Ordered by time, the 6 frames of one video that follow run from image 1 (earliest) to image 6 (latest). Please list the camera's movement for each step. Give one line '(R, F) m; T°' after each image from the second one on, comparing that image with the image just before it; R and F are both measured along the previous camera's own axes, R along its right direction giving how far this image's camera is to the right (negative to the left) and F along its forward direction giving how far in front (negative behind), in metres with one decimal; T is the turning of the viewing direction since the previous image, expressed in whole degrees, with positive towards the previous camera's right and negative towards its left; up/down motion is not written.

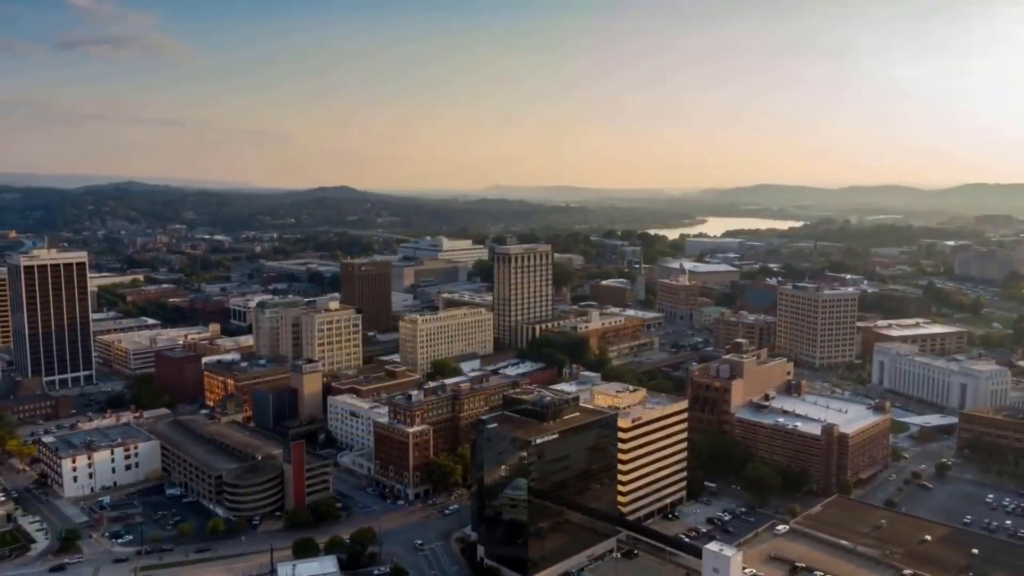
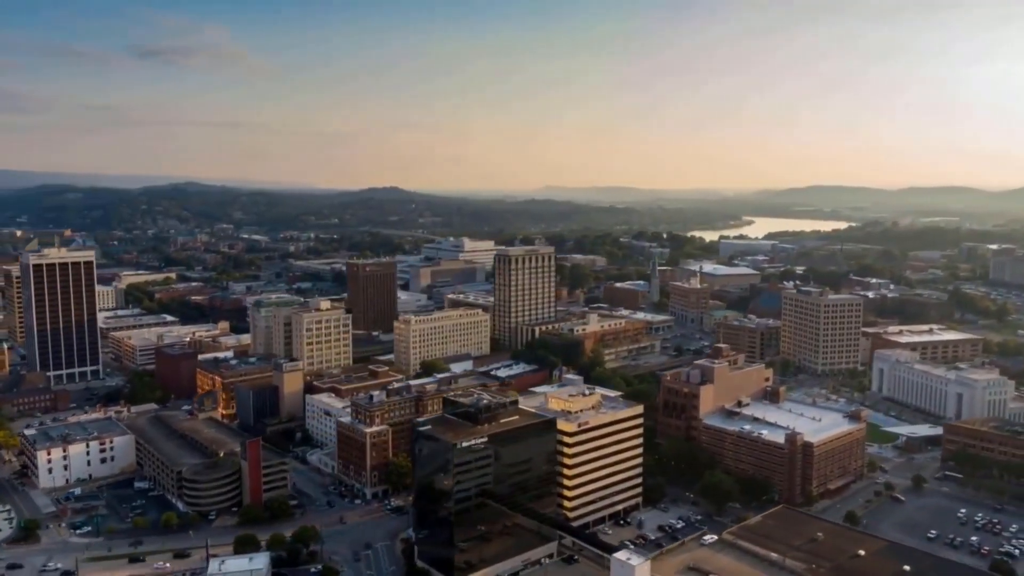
(+3.8, +0.2) m; -4°
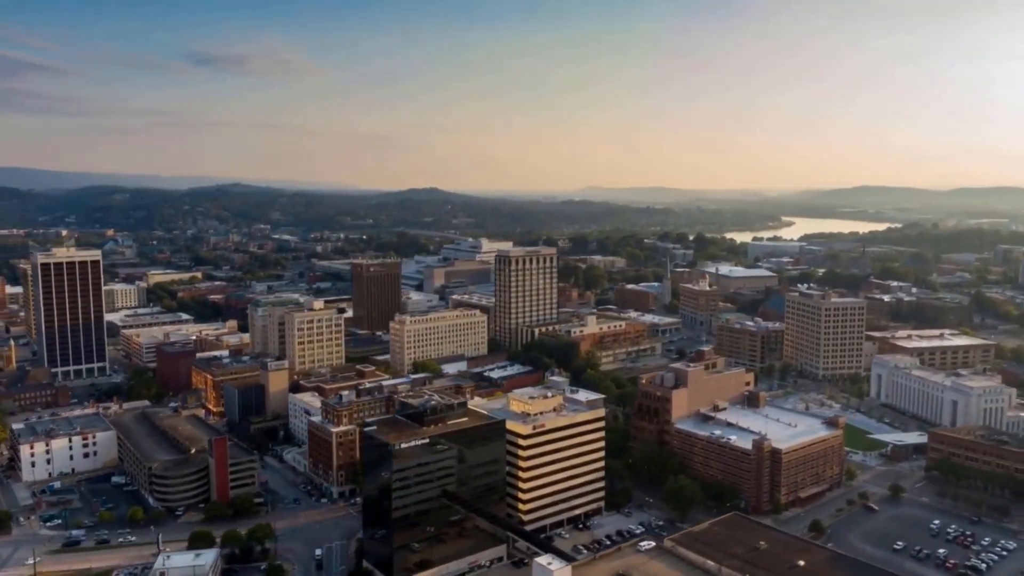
(+3.1, +0.2) m; -3°
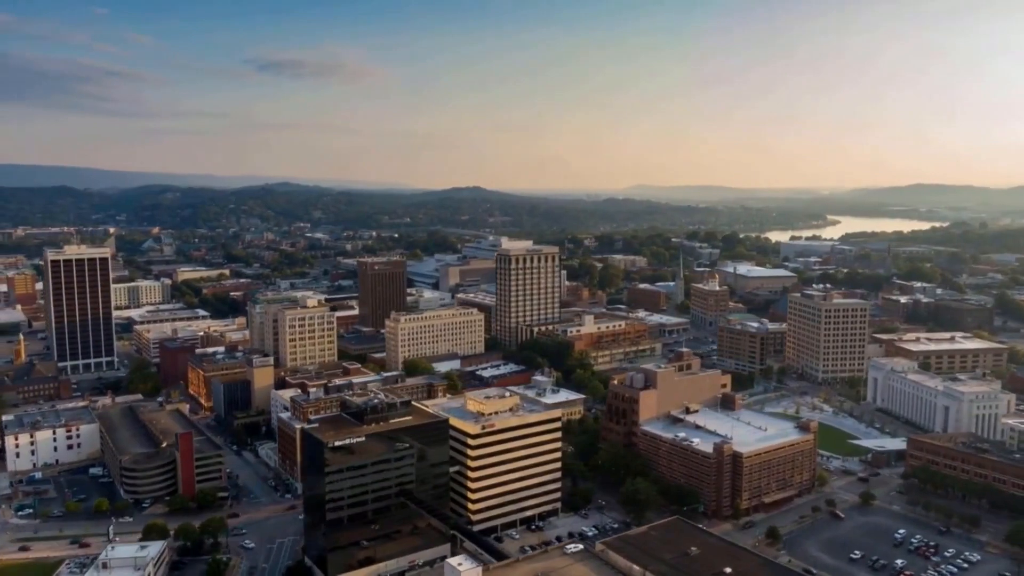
(+3.5, +0.2) m; -3°
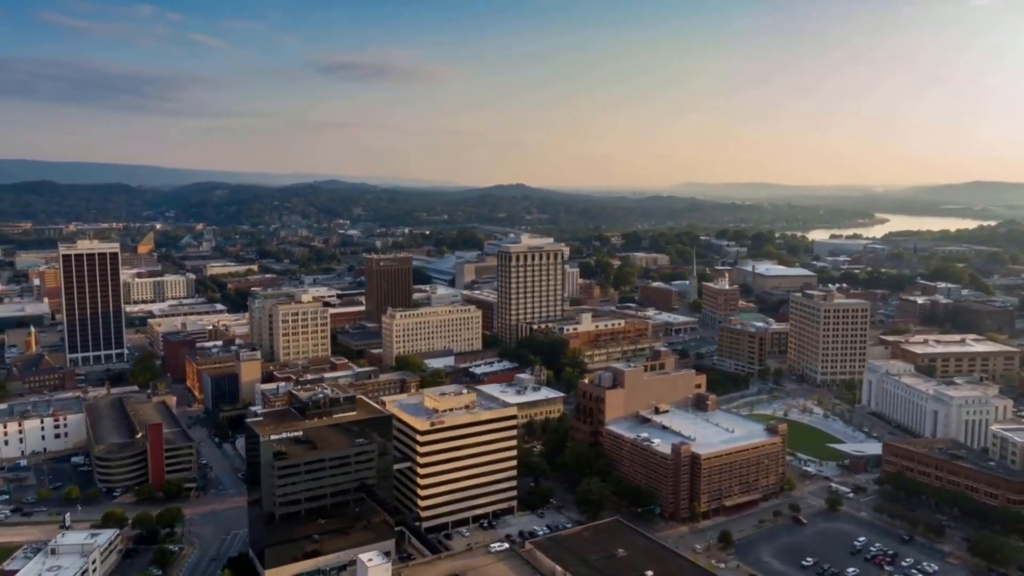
(+3.5, +0.2) m; -4°
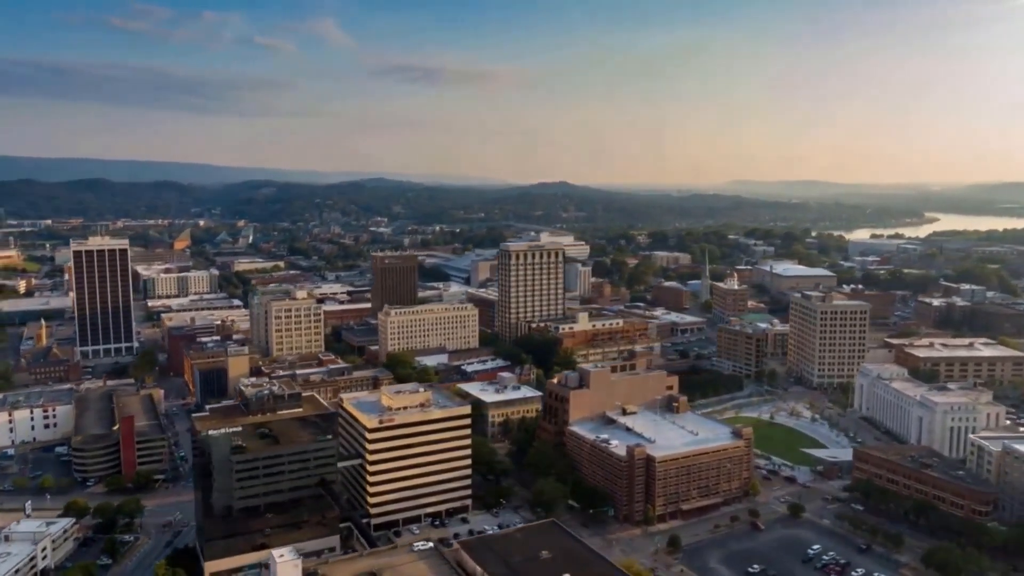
(+3.4, +0.3) m; -3°
